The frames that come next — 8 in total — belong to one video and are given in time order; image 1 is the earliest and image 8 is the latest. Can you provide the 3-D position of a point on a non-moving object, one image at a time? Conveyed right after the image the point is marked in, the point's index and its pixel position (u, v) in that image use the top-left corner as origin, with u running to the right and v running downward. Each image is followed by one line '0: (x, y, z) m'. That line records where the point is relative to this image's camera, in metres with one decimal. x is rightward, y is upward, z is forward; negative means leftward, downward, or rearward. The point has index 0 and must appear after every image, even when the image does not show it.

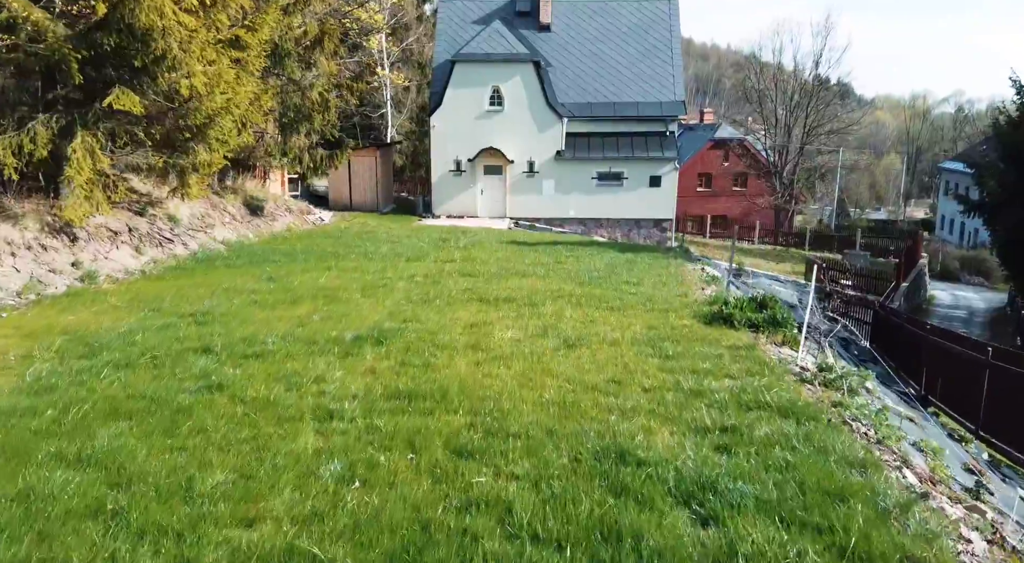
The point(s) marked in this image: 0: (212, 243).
0: (-6.2, +0.8, +15.0) m
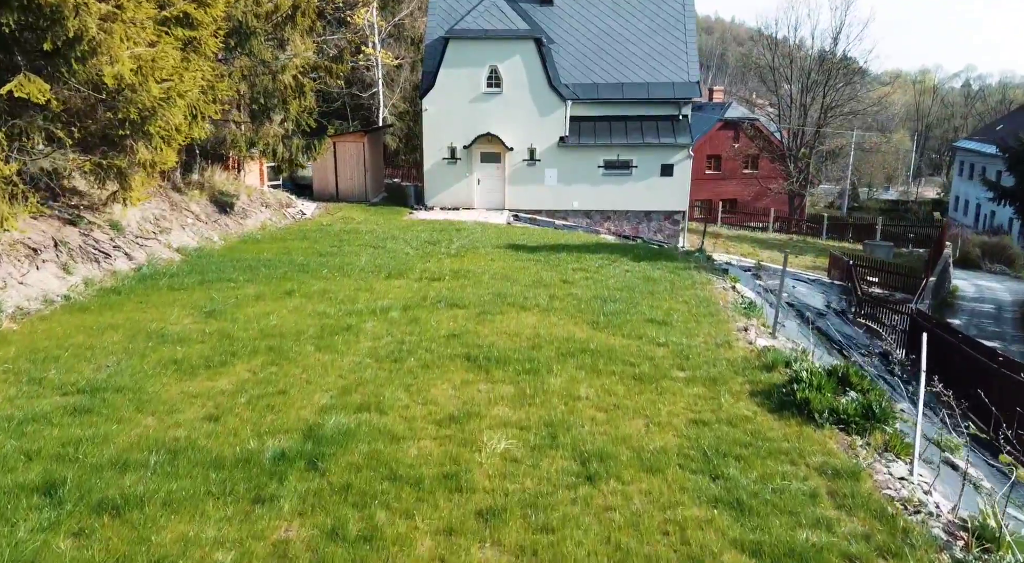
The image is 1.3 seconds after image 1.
0: (-6.2, +0.5, +13.0) m
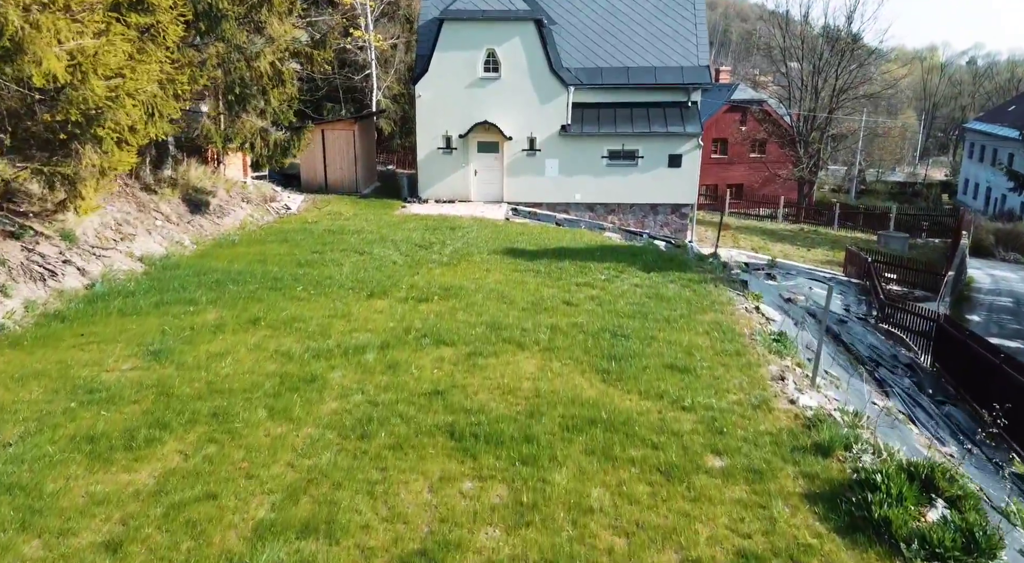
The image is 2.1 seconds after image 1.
0: (-6.2, +0.3, +11.7) m
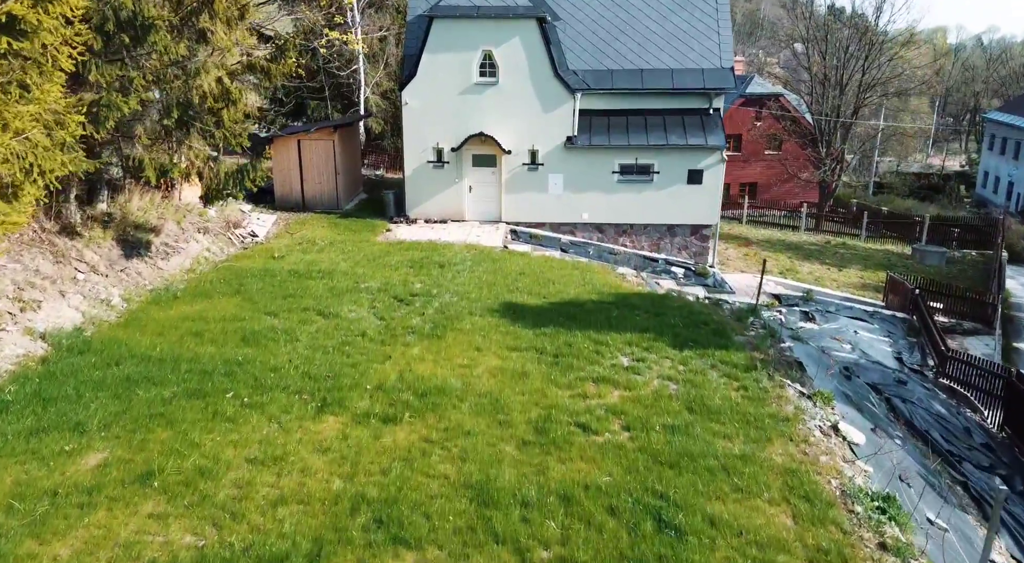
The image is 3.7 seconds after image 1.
0: (-6.3, -0.8, +9.2) m
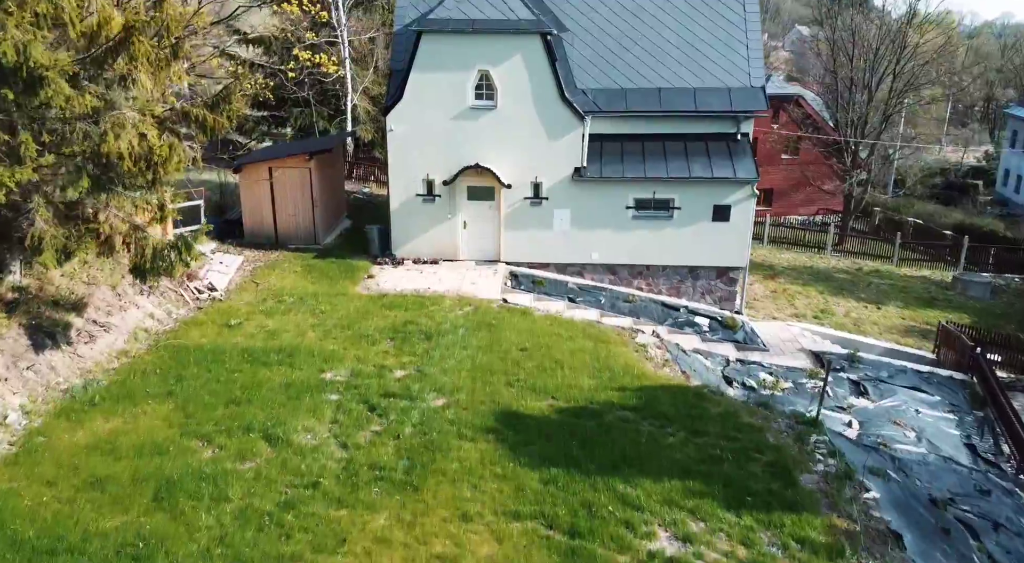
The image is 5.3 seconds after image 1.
0: (-6.3, -2.3, +6.8) m
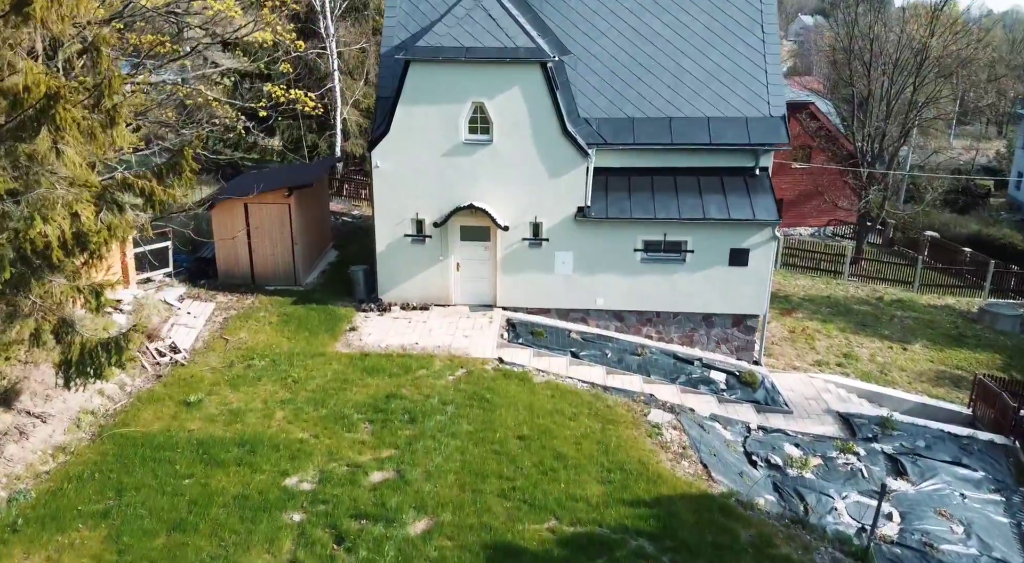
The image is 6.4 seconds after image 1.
0: (-6.4, -3.6, +5.3) m
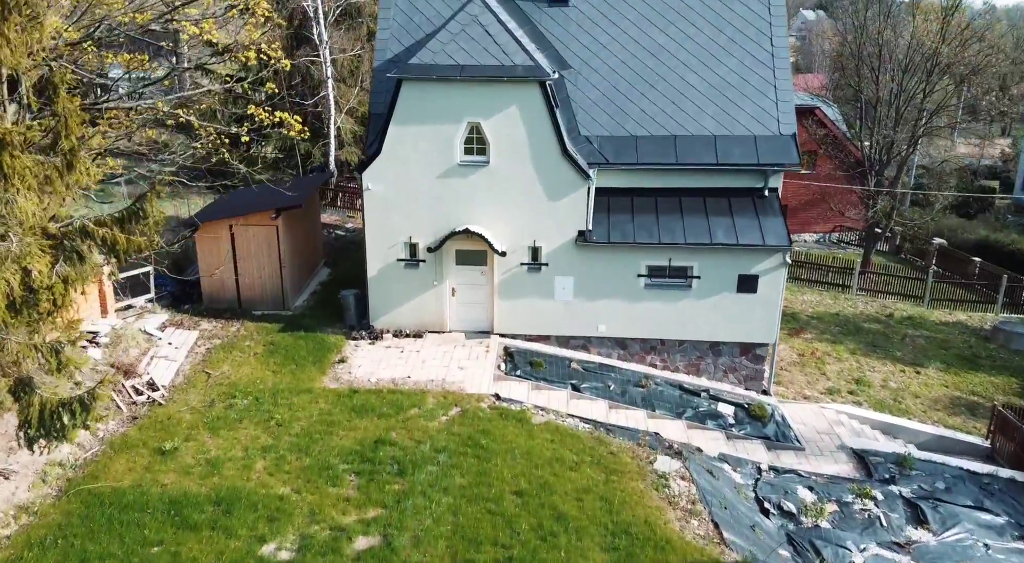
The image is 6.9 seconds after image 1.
0: (-6.4, -4.2, +4.5) m
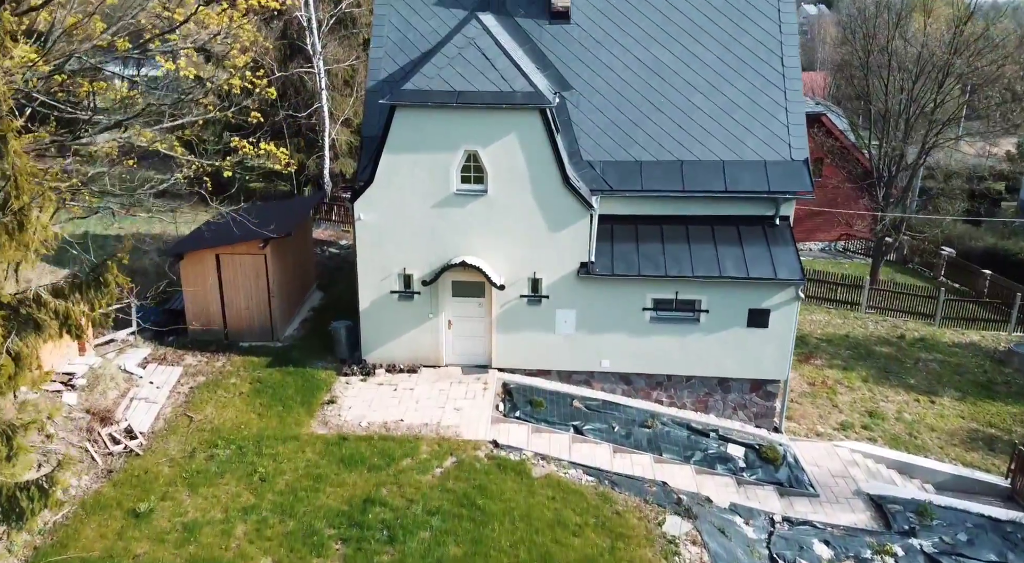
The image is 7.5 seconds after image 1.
0: (-6.4, -5.0, +3.8) m
